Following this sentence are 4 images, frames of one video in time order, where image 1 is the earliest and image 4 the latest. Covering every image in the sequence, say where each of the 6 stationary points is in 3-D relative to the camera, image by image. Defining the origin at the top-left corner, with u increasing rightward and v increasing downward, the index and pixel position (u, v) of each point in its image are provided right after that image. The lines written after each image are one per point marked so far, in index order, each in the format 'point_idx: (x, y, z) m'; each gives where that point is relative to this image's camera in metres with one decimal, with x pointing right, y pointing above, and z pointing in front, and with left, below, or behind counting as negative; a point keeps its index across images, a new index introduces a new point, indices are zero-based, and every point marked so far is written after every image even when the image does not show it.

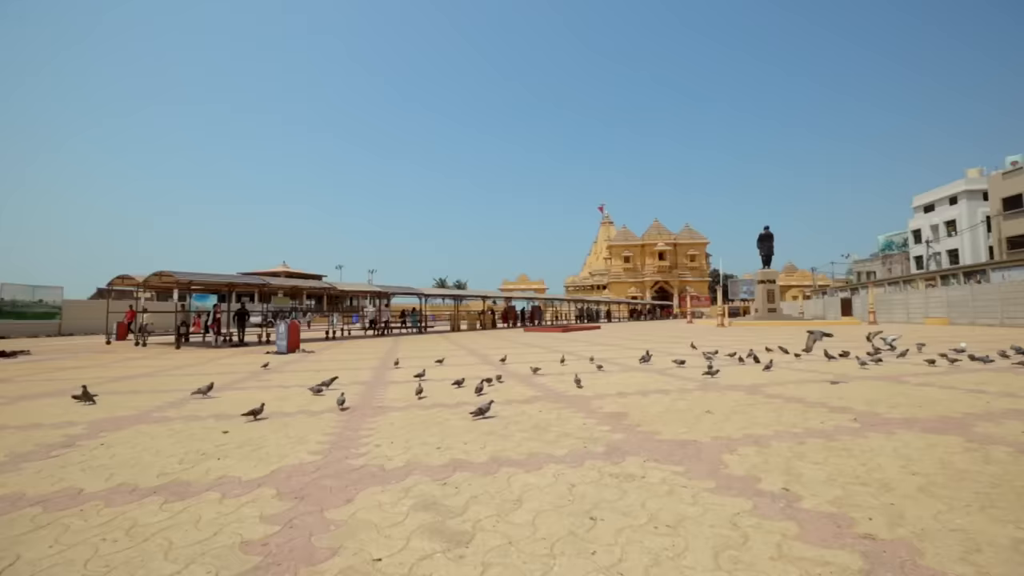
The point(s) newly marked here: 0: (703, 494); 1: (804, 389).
0: (+1.2, -1.3, +2.9) m
1: (+4.4, -1.5, +7.0) m
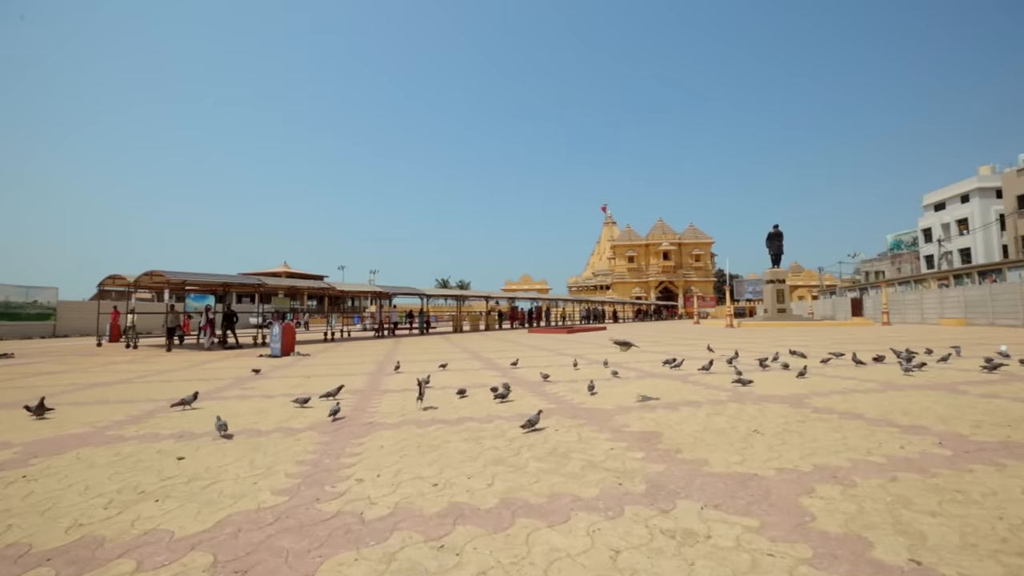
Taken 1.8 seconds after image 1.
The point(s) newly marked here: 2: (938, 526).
0: (+1.3, -1.3, +2.1) m
1: (+4.5, -1.5, +6.1) m
2: (+2.3, -1.3, +2.5) m
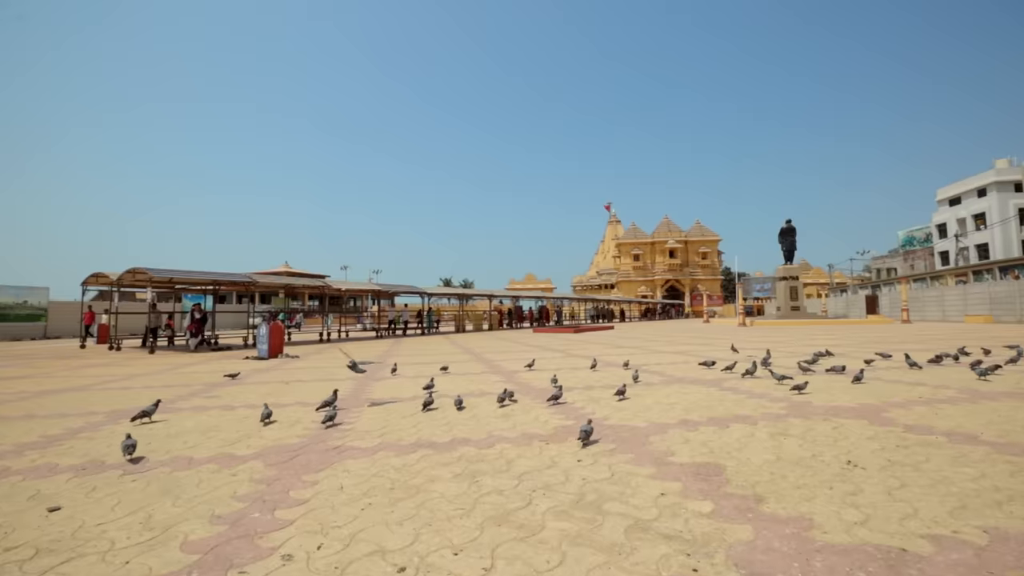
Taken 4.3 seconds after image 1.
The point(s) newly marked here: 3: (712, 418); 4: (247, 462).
0: (+1.4, -1.1, +0.9) m
1: (+4.6, -1.3, +4.9) m
2: (+2.3, -1.1, +1.2) m
3: (+2.2, -1.4, +5.1) m
4: (-2.3, -1.5, +3.9) m
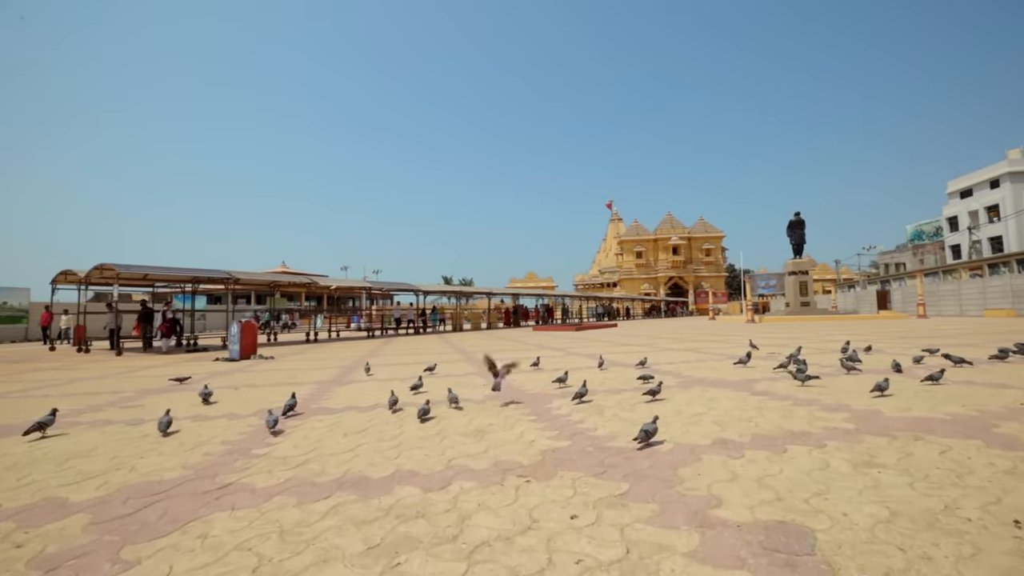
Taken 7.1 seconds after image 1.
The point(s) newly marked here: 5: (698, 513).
0: (+1.1, -0.9, -0.5) m
1: (+4.4, -1.1, +3.5) m
2: (+2.1, -0.9, -0.1) m
3: (+2.0, -1.2, +3.7) m
4: (-2.5, -1.3, +2.6) m
5: (+0.9, -1.1, +2.3) m
